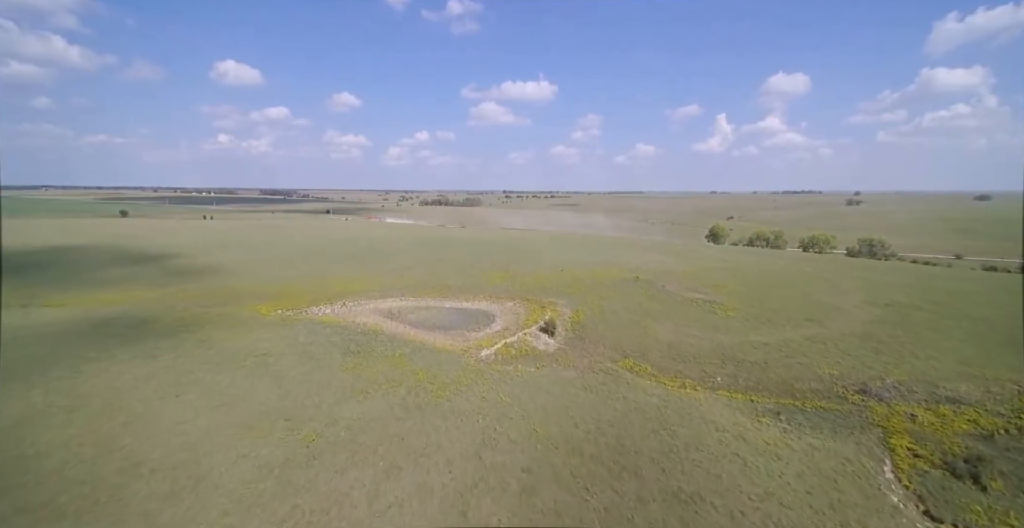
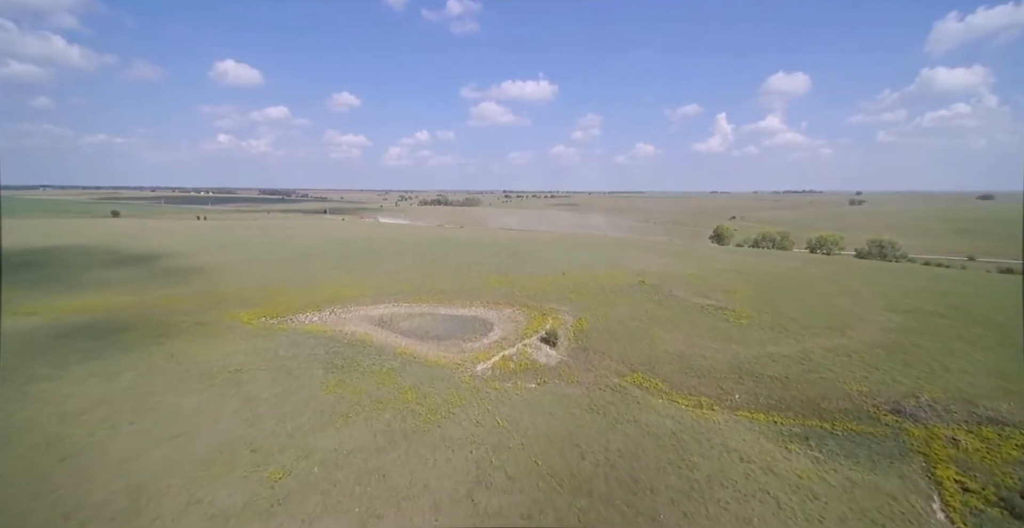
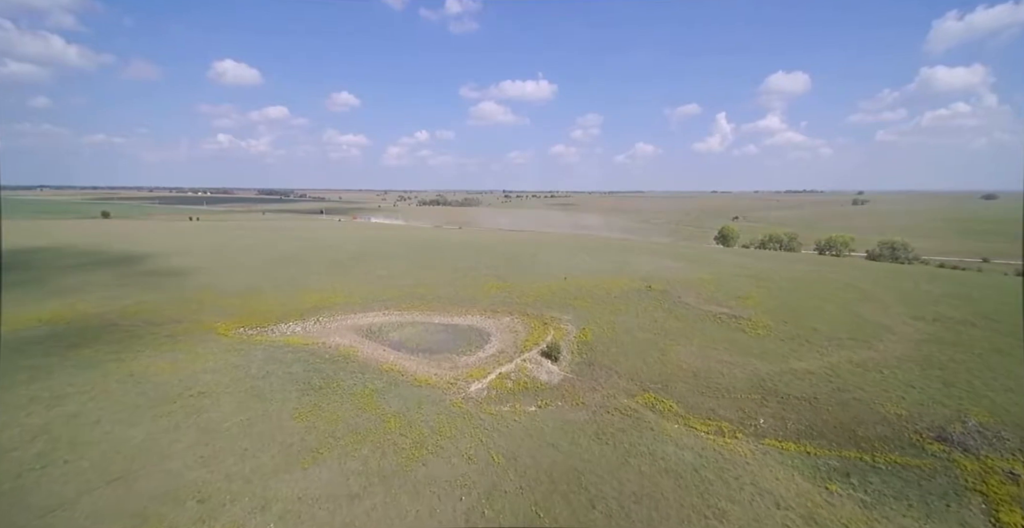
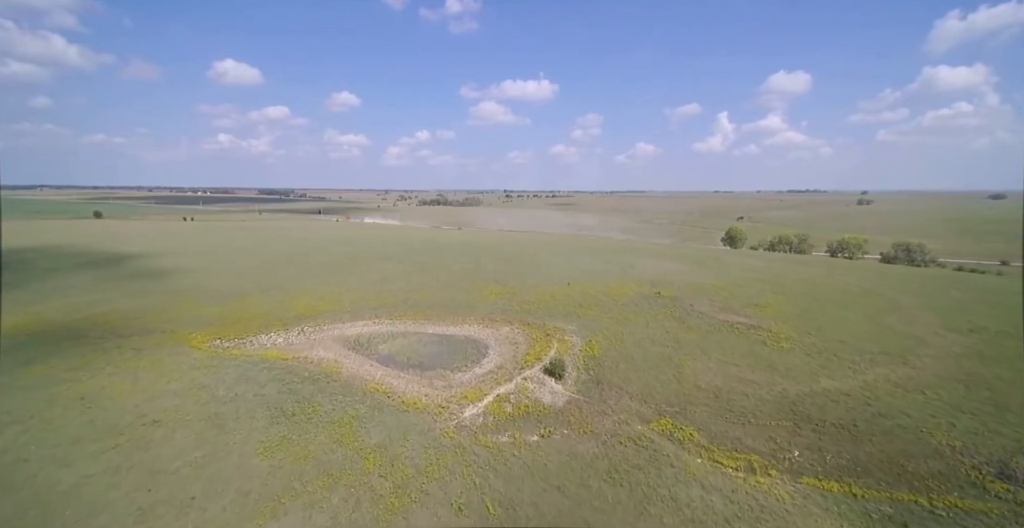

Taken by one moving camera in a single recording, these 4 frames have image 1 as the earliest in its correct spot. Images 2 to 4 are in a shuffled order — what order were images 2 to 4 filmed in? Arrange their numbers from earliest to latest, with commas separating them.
2, 3, 4
